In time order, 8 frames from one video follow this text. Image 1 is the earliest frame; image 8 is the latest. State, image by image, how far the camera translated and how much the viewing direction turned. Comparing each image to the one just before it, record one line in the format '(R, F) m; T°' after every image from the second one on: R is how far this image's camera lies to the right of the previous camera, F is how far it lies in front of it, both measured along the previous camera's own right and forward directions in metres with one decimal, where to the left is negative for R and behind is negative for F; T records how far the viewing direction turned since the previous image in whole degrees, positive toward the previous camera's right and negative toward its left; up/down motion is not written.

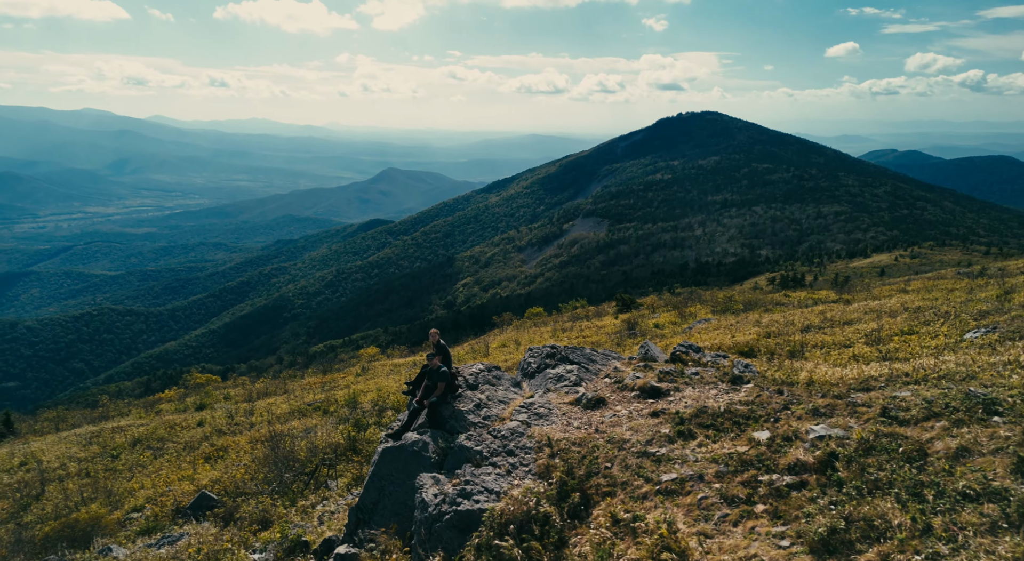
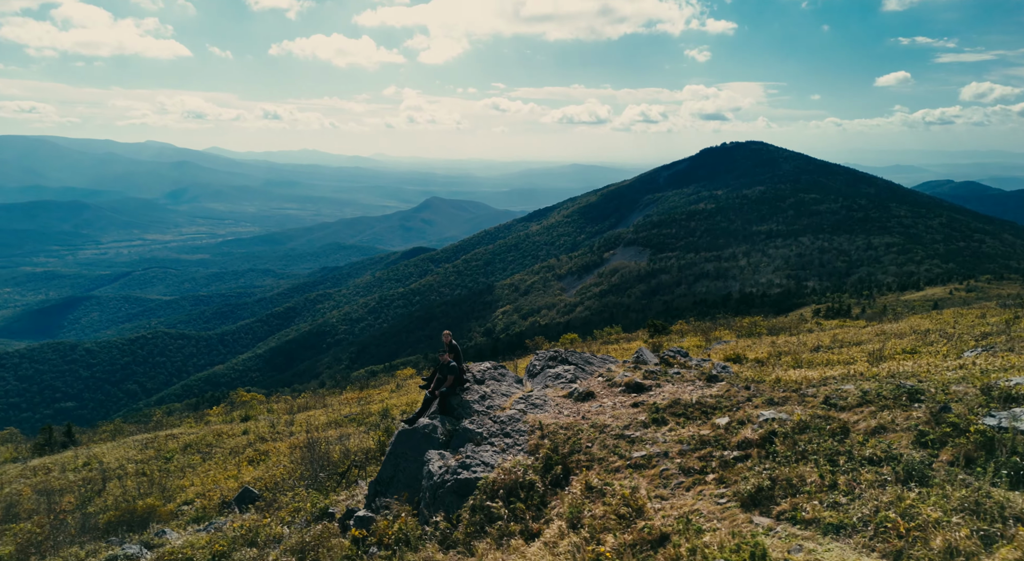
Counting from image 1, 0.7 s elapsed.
(+0.7, -1.6) m; -3°
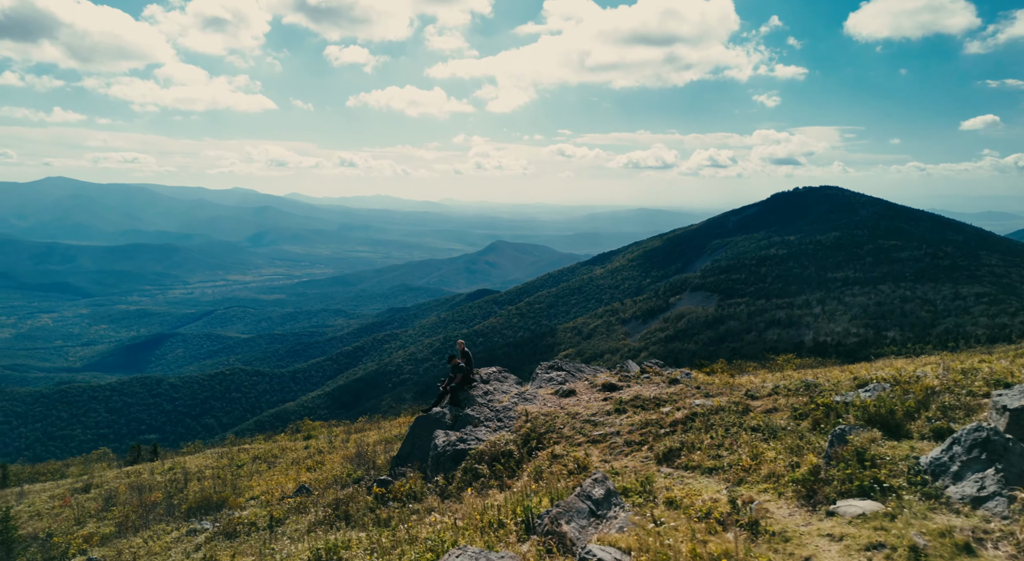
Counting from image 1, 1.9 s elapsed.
(+1.5, -2.8) m; -6°
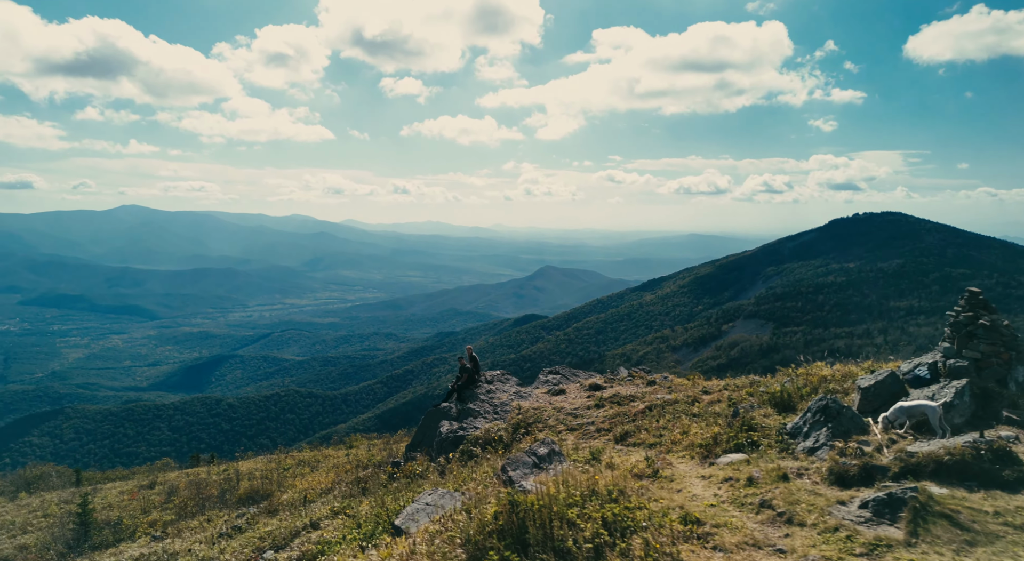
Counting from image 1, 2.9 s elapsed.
(+1.3, -2.2) m; -4°
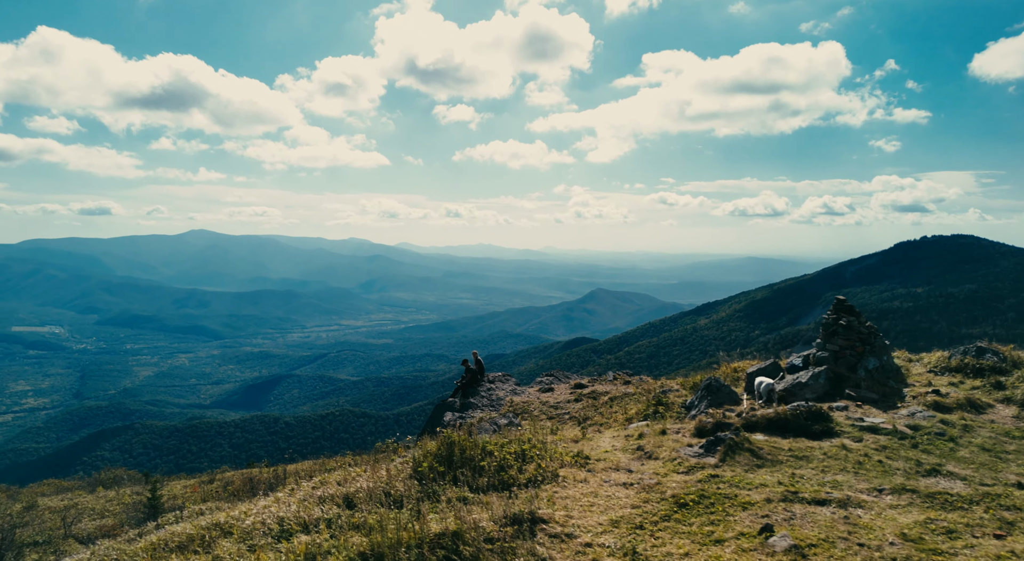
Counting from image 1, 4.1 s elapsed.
(+1.6, -2.5) m; -4°
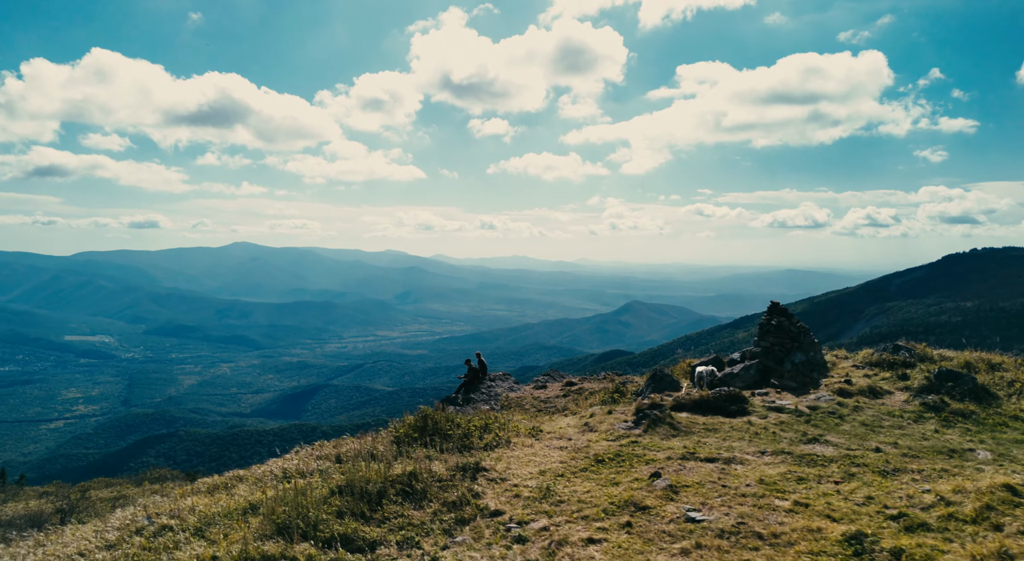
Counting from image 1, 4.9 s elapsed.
(+1.1, -1.2) m; -3°
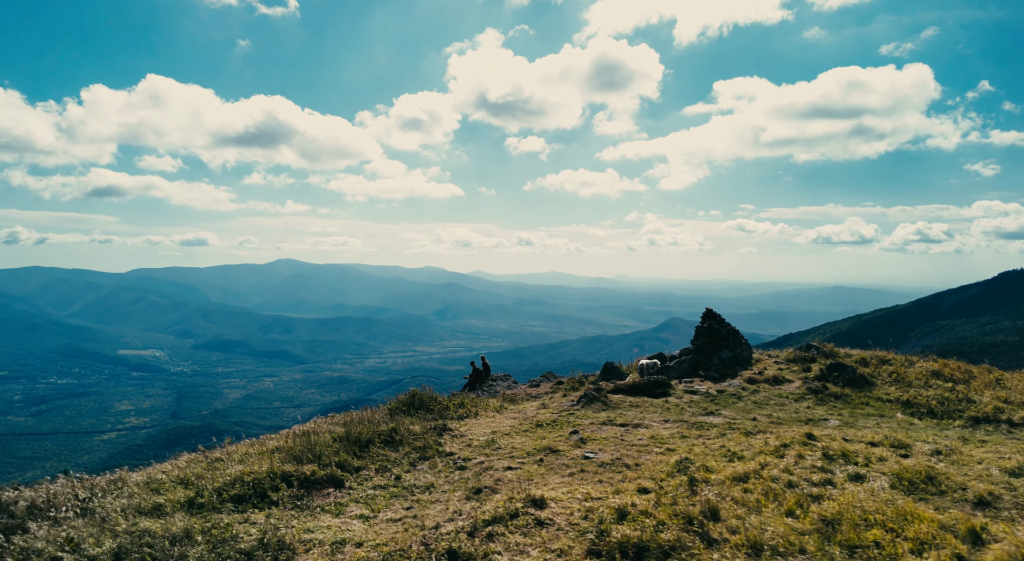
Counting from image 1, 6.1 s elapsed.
(+1.3, -1.5) m; -3°
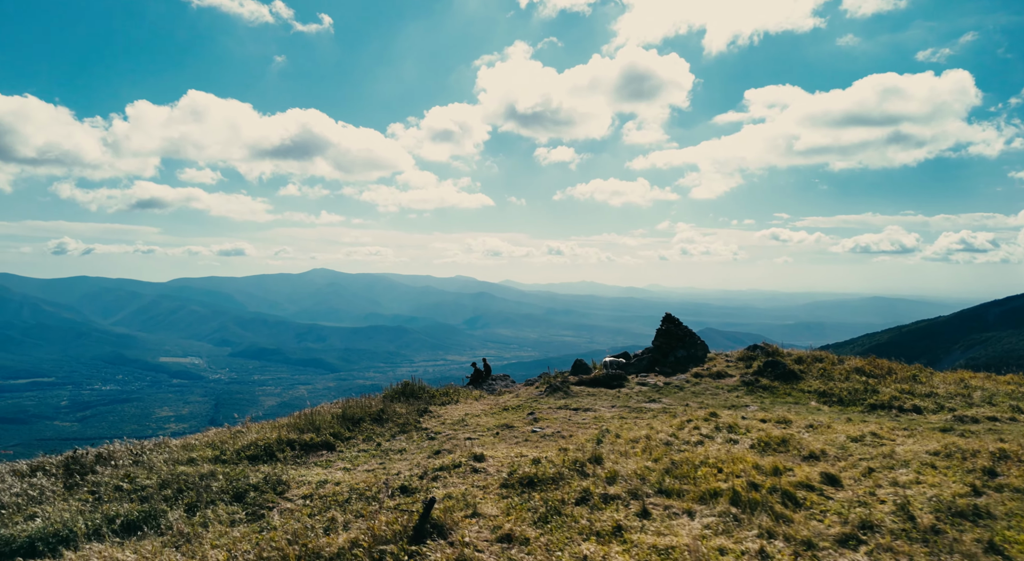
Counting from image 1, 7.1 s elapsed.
(+1.1, -1.0) m; -3°
